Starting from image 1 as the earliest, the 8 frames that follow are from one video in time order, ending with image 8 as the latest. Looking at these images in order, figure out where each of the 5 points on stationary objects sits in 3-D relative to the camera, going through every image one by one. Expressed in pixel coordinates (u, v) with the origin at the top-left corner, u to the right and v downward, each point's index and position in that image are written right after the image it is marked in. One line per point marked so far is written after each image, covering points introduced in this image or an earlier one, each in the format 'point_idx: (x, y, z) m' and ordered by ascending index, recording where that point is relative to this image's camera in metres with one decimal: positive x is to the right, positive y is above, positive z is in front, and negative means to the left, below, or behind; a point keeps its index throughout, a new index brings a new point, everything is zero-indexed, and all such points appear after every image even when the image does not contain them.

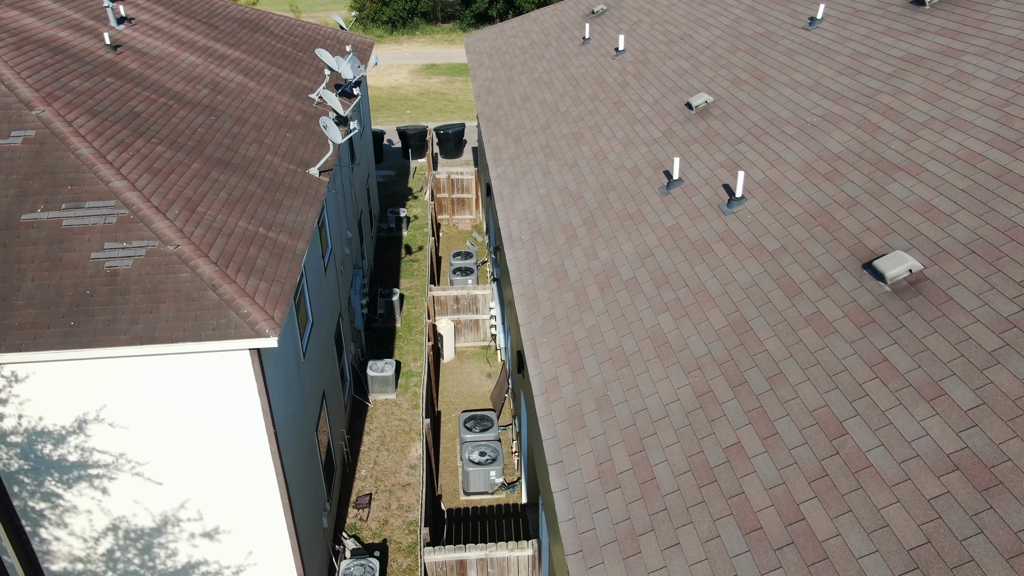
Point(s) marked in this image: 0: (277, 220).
0: (-3.5, +1.0, +11.7) m
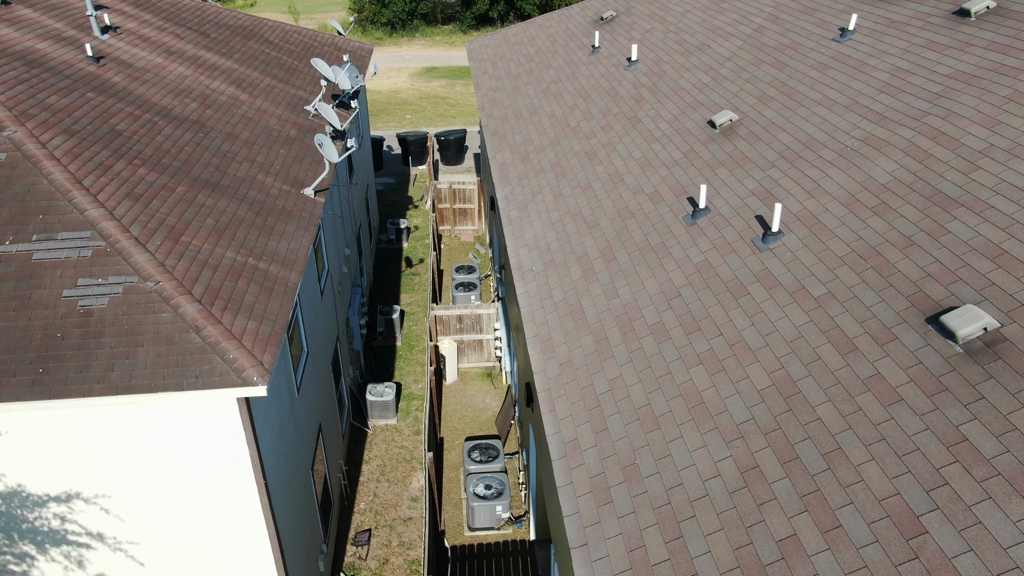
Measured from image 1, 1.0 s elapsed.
0: (-3.4, +0.6, +10.9) m
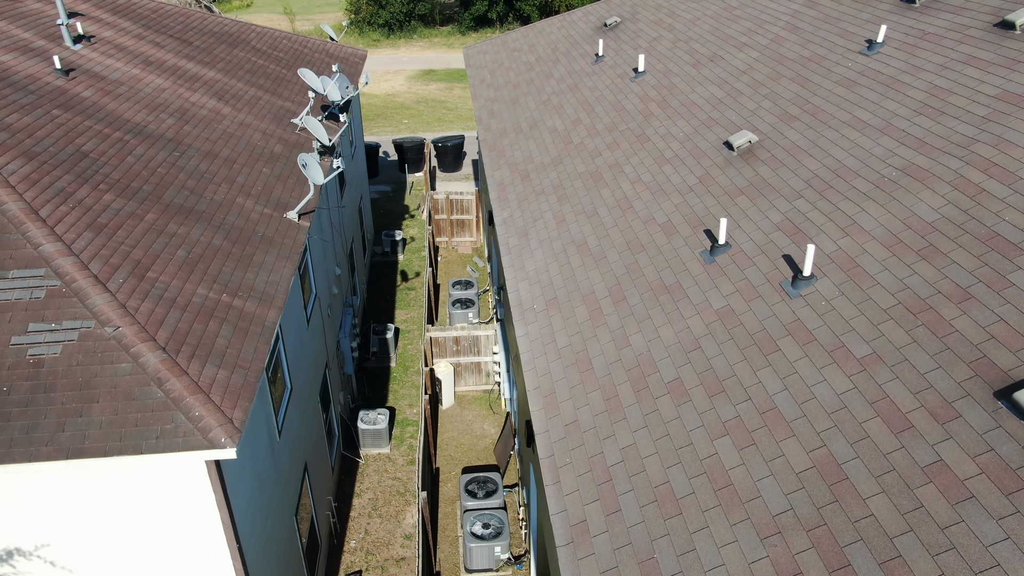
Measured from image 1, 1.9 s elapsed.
0: (-3.4, +0.1, +10.0) m
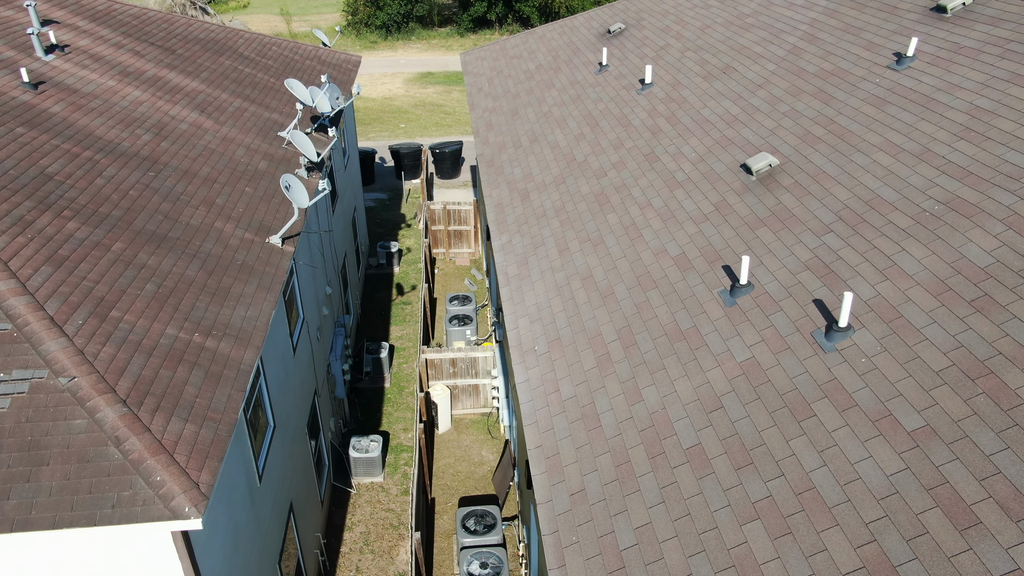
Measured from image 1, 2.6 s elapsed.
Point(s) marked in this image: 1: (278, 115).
0: (-3.4, -0.4, +9.2) m
1: (-4.7, +3.5, +15.6) m
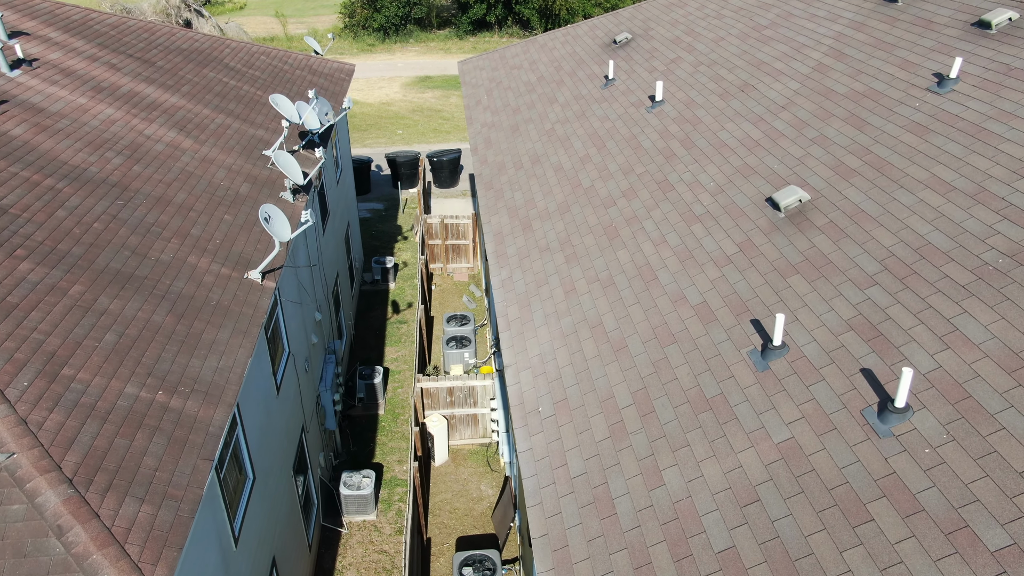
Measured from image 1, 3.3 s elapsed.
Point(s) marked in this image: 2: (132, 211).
0: (-3.4, -0.9, +8.2) m
1: (-4.7, +3.0, +14.7) m
2: (-5.0, +1.0, +10.3) m
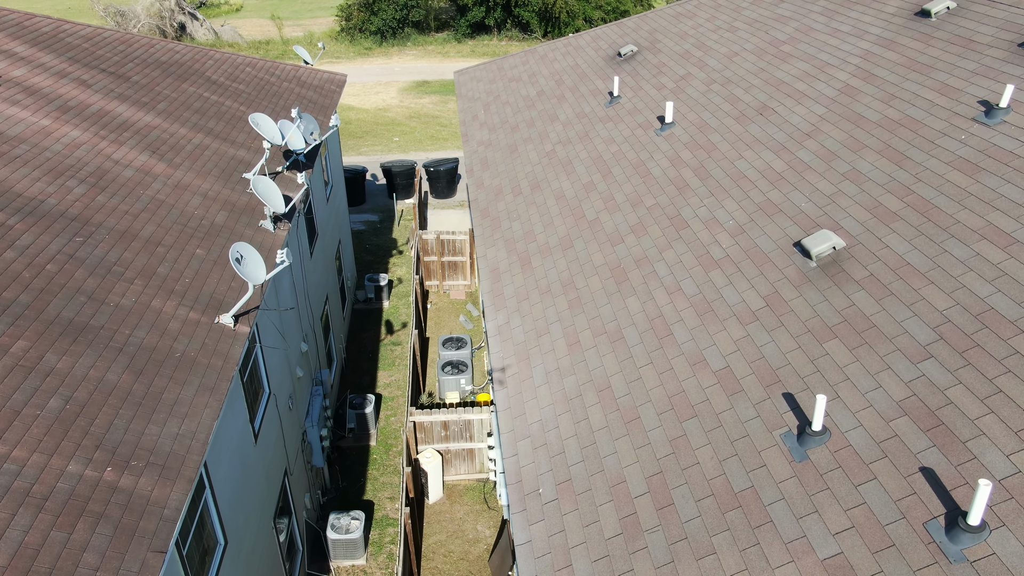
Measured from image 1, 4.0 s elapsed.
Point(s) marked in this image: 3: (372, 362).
0: (-3.4, -1.4, +7.3) m
1: (-4.7, +2.4, +13.8) m
2: (-5.1, +0.5, +9.4) m
3: (-3.5, -1.9, +19.8) m
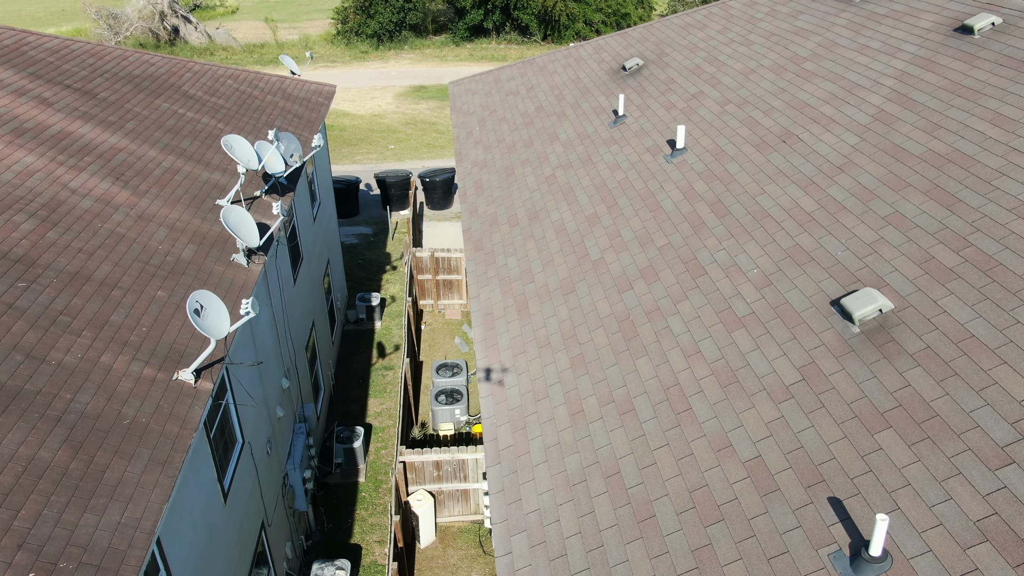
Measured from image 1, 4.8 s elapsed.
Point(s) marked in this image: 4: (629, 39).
0: (-3.5, -2.0, +6.3) m
1: (-4.8, +1.9, +12.8) m
2: (-5.1, -0.1, +8.4) m
3: (-3.6, -2.4, +18.8) m
4: (+2.4, +5.1, +15.8) m
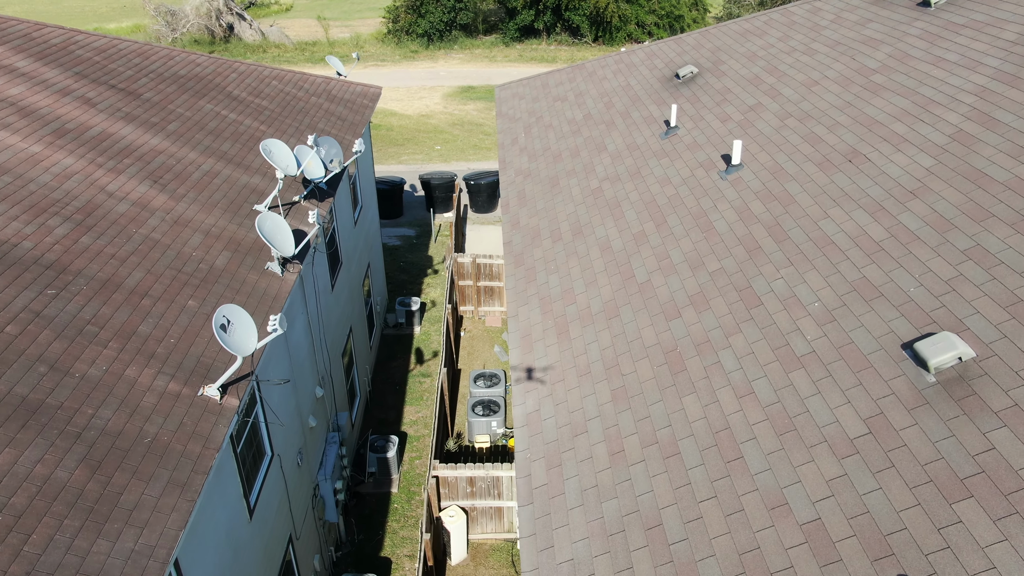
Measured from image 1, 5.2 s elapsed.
0: (-3.3, -2.1, +6.0) m
1: (-4.1, +1.8, +12.5) m
2: (-4.7, -0.2, +8.2) m
3: (-2.7, -2.6, +18.5) m
4: (+3.3, +4.8, +15.2) m
